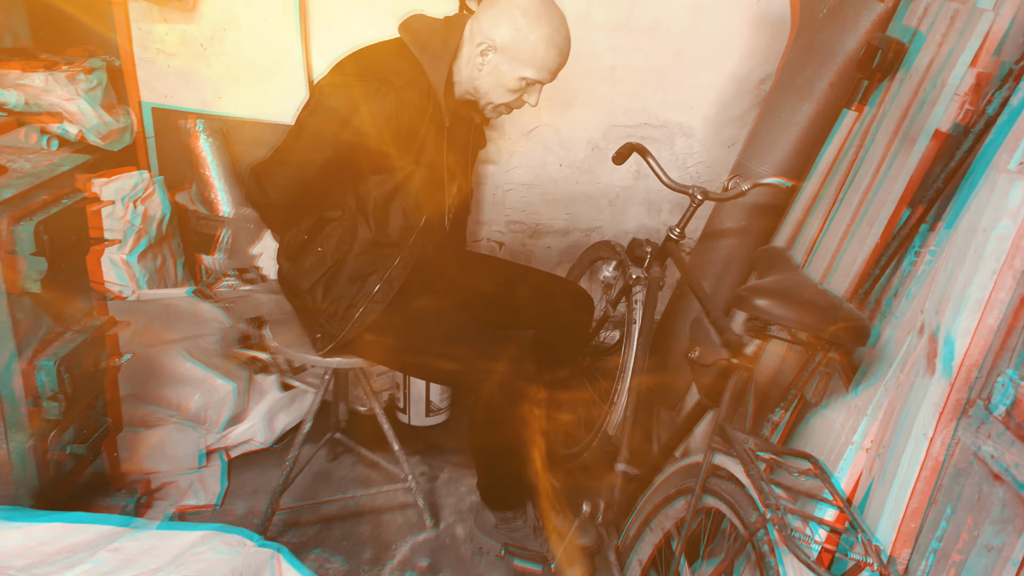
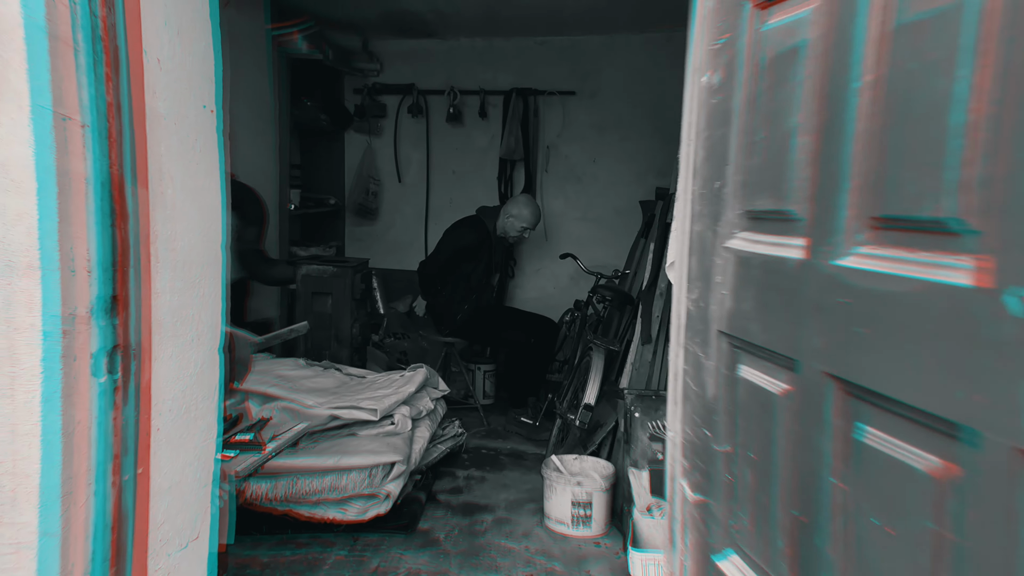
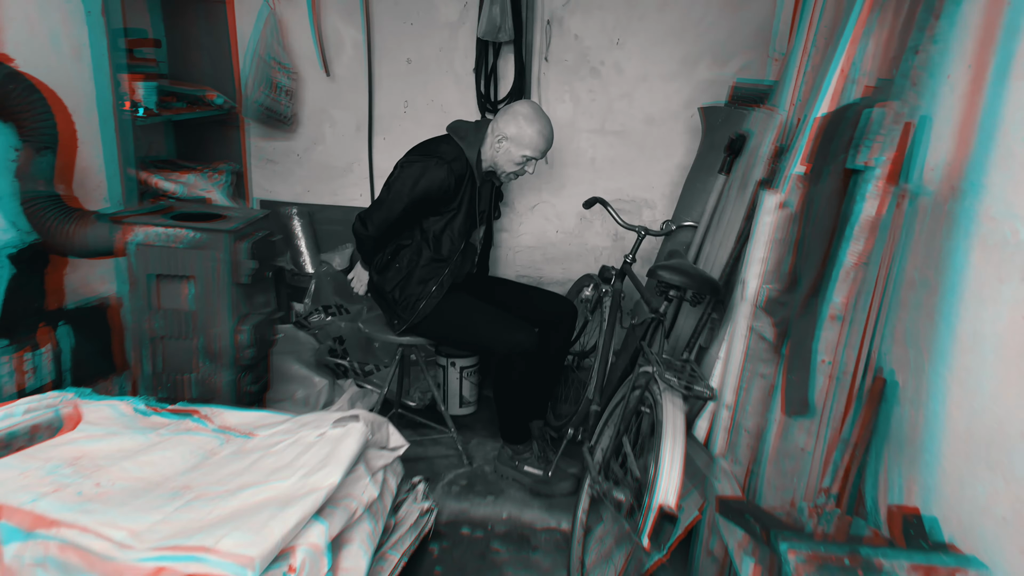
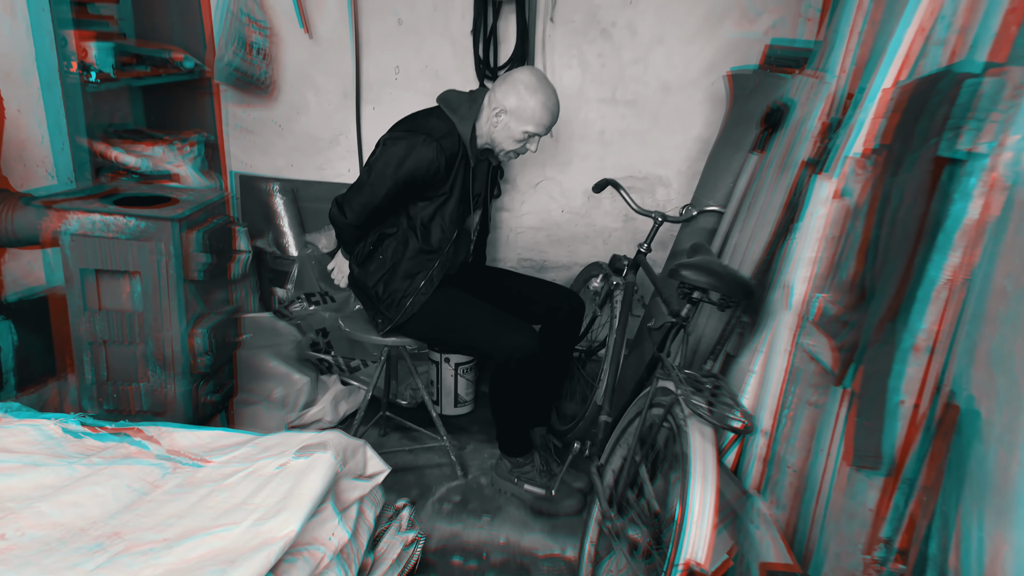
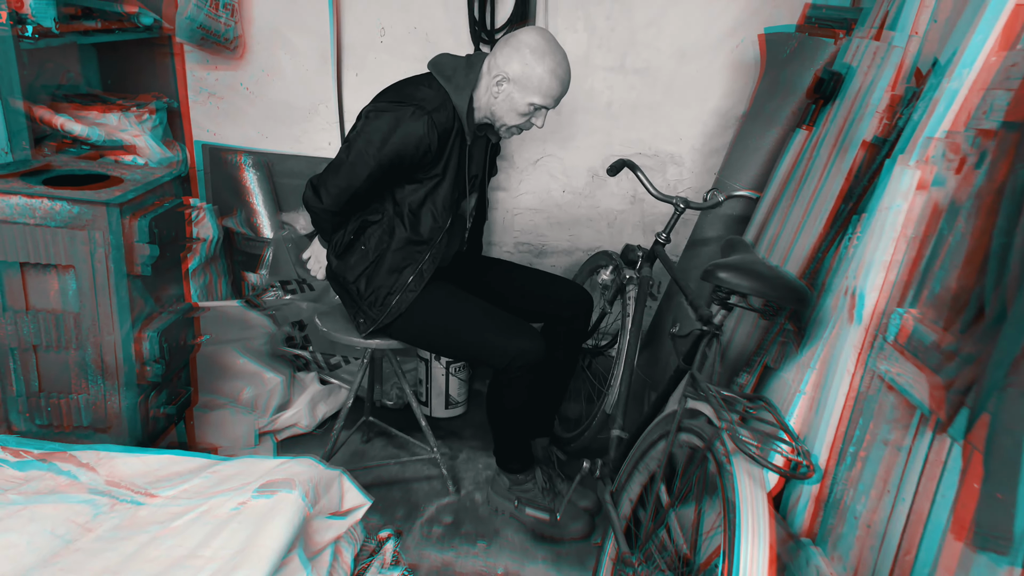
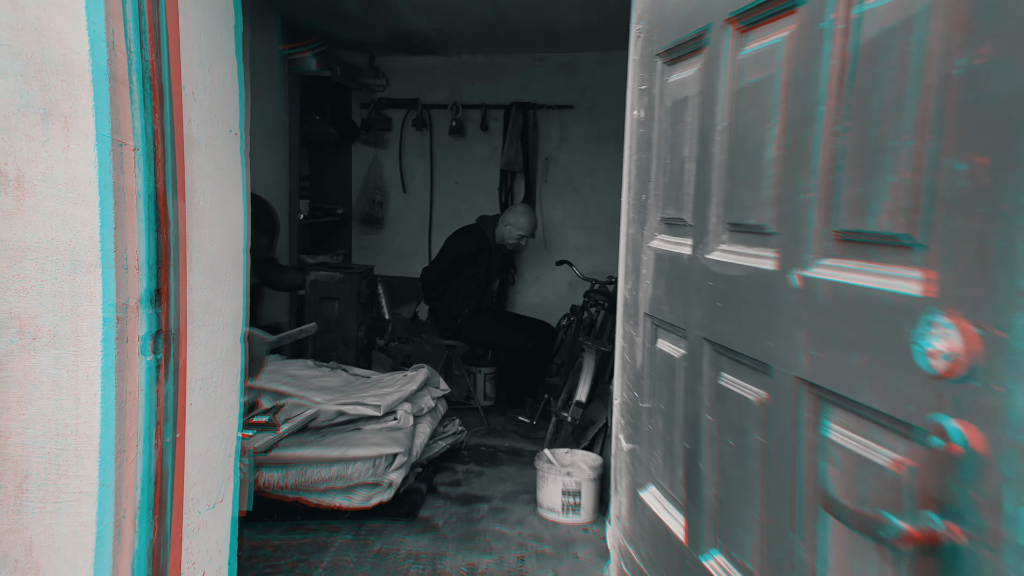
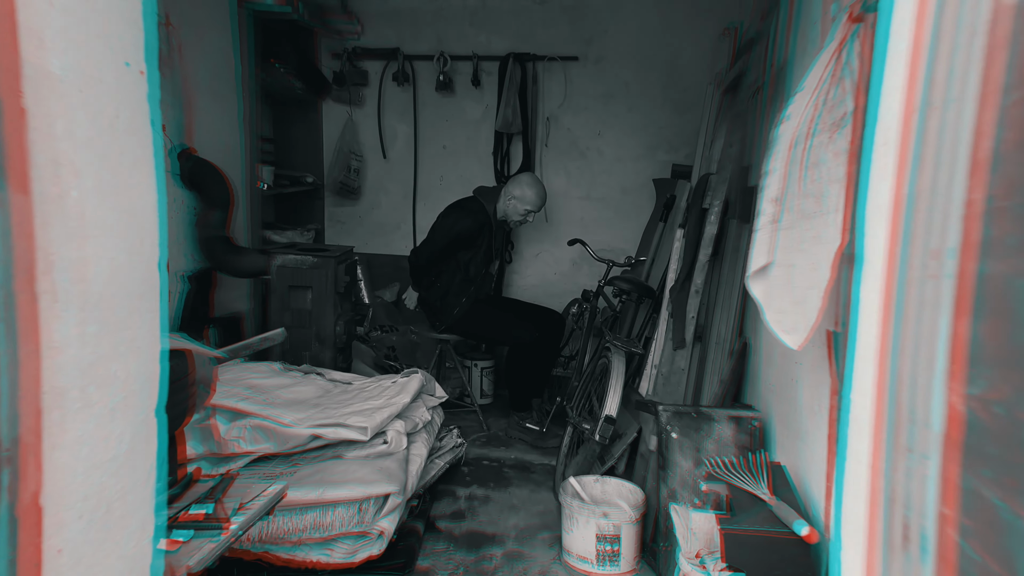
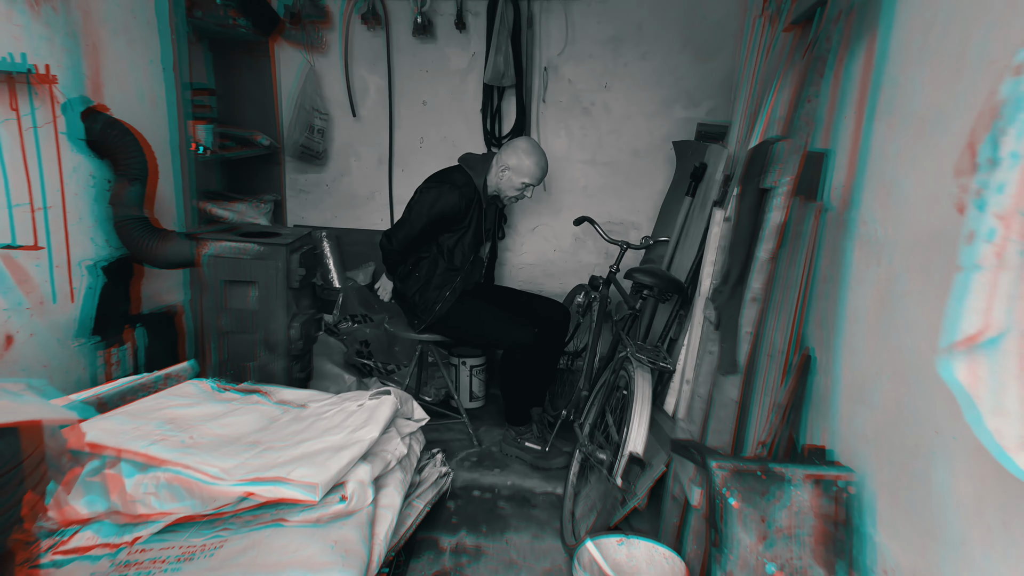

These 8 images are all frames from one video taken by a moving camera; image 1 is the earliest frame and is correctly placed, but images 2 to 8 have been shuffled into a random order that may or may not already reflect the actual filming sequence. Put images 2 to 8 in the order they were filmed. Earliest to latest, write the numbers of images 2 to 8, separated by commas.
5, 4, 3, 8, 7, 2, 6
